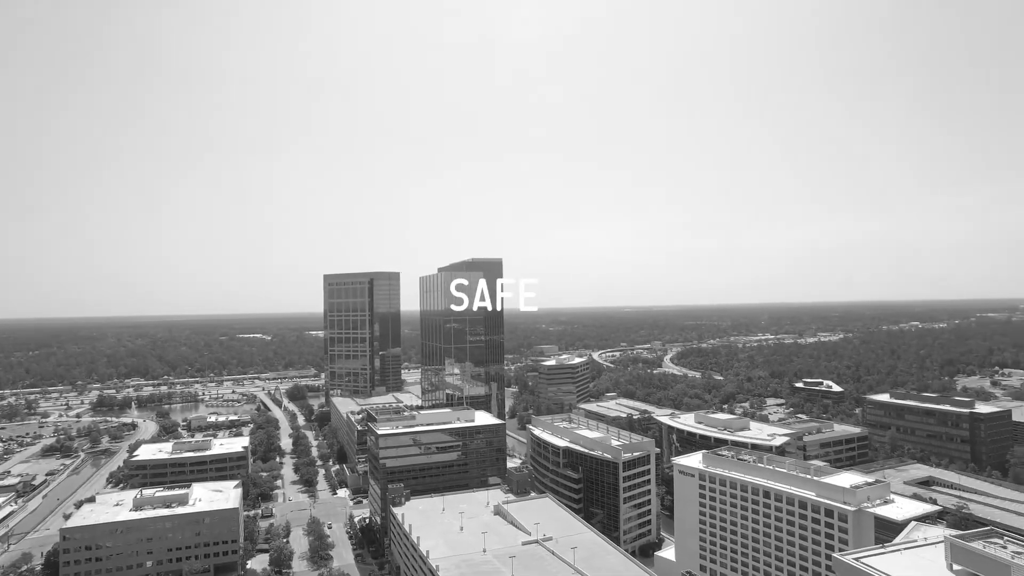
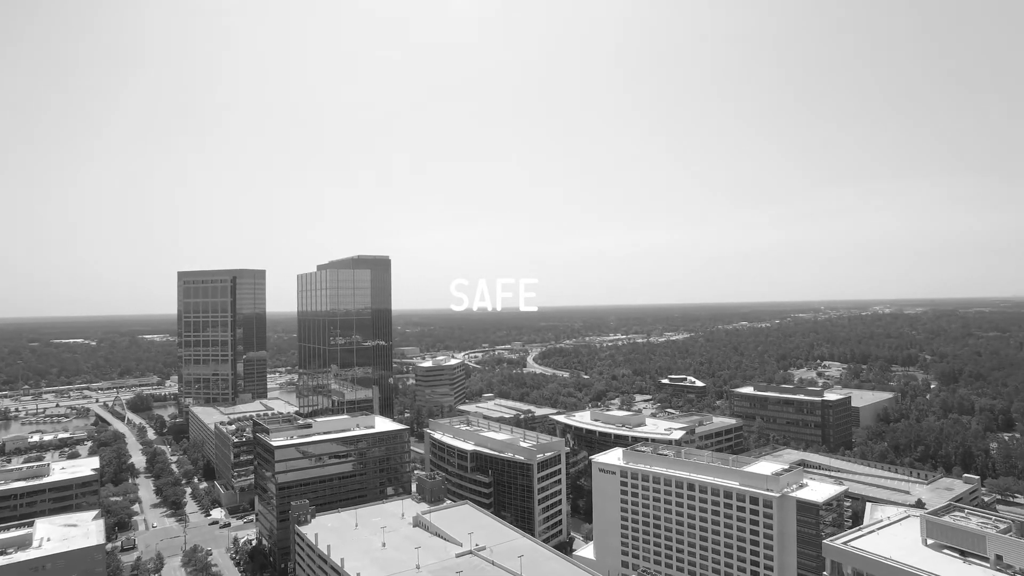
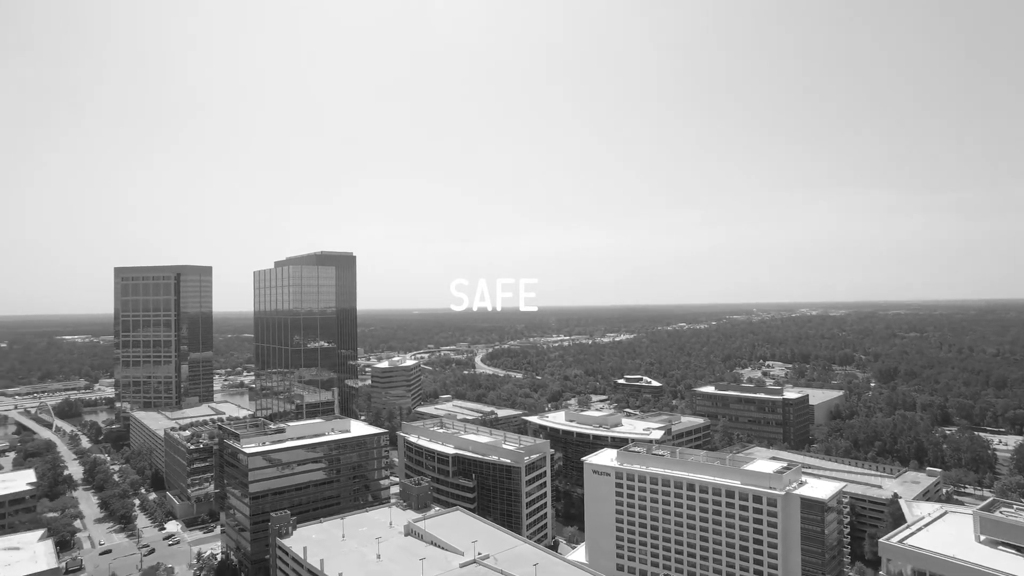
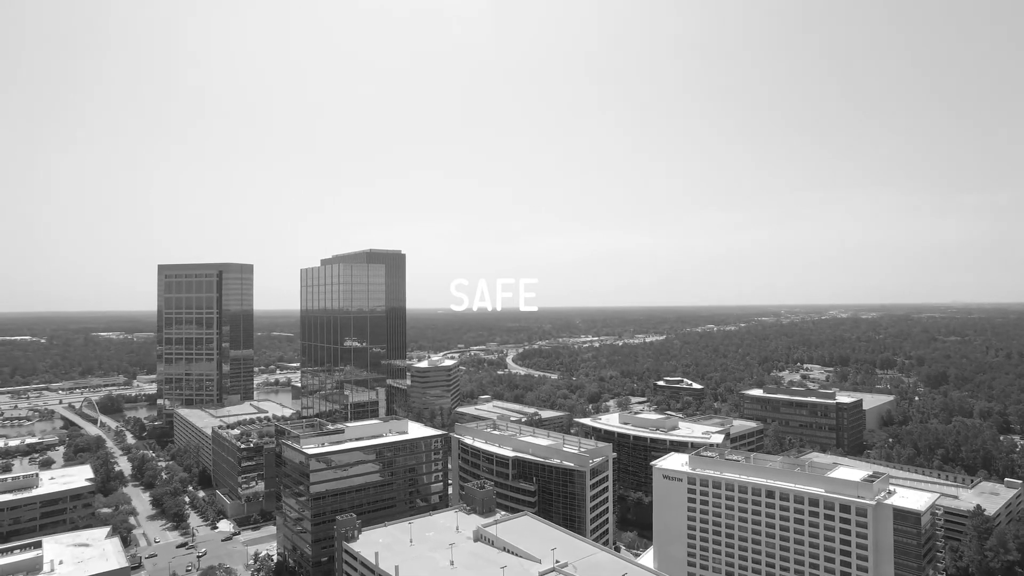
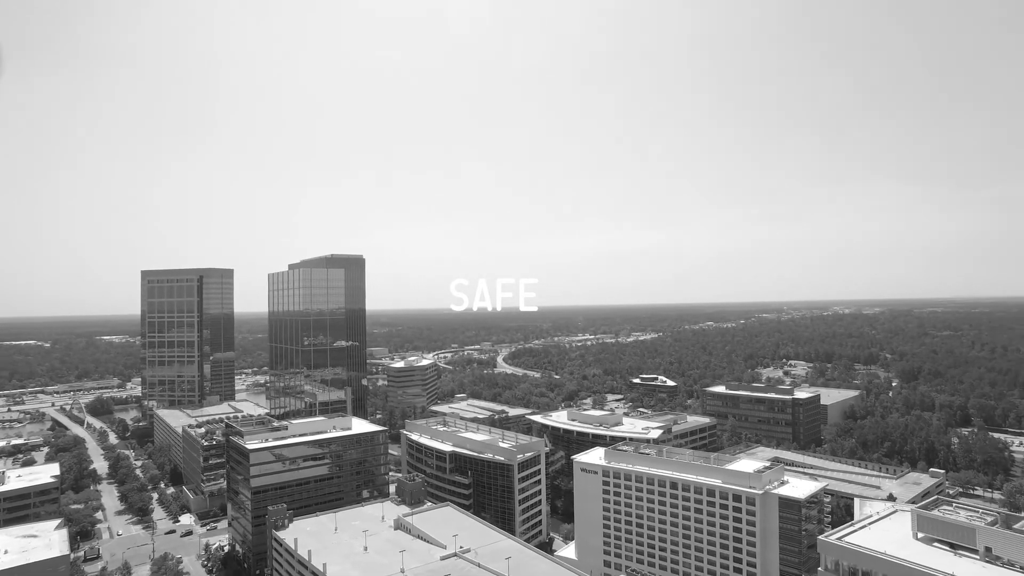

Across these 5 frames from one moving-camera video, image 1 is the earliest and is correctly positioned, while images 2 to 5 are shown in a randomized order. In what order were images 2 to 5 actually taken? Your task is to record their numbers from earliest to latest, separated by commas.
2, 5, 3, 4
